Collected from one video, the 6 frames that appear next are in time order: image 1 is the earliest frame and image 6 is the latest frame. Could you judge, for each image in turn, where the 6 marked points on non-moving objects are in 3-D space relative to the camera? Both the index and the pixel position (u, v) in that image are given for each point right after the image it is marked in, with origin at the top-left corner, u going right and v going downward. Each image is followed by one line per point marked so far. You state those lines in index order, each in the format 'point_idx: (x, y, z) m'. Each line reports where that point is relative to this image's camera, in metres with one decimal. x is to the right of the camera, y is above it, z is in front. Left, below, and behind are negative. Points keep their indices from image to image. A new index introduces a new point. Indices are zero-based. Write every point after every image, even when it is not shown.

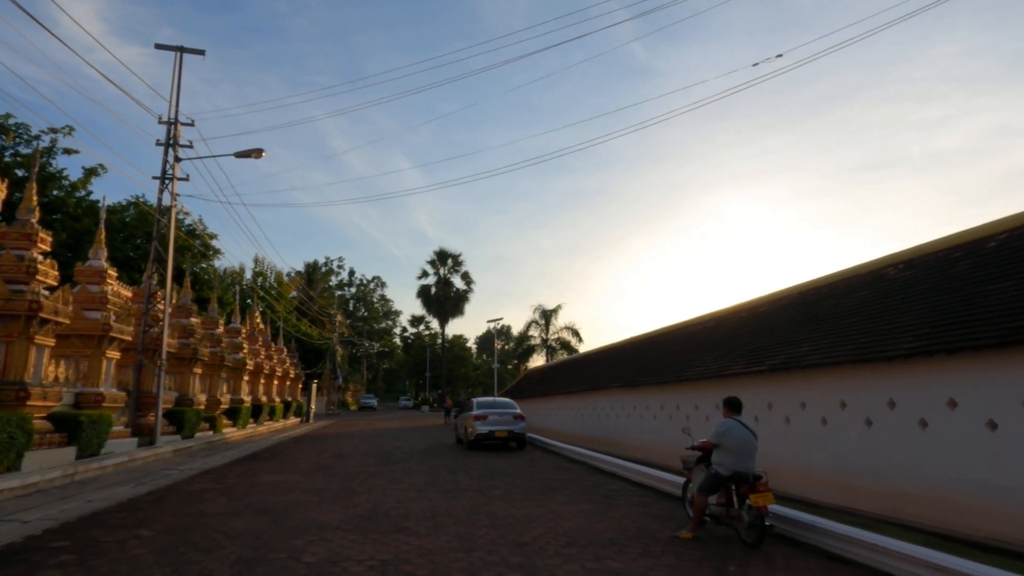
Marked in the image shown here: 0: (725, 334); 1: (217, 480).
0: (+6.1, -1.3, +19.0) m
1: (-6.2, -4.0, +13.9) m
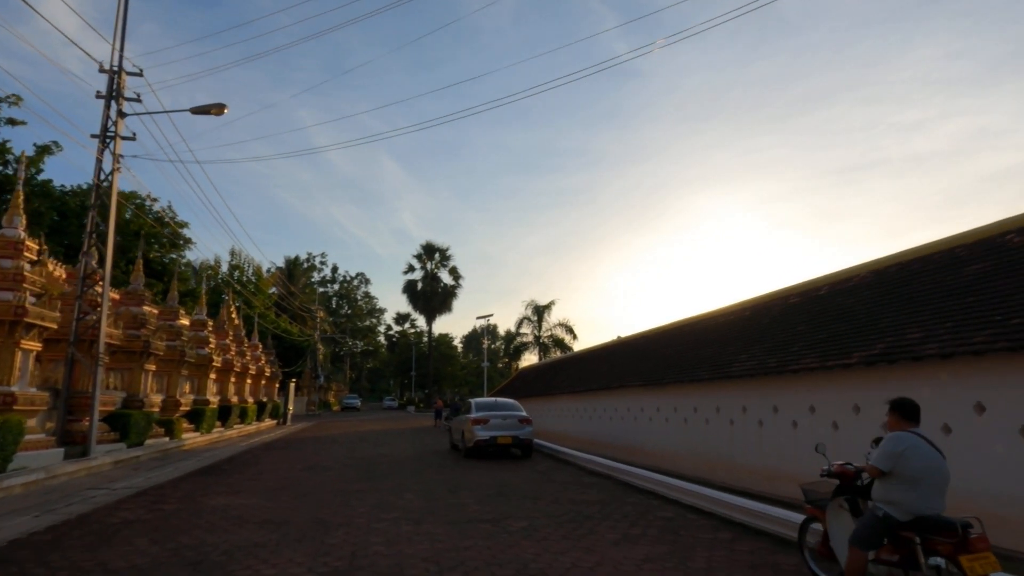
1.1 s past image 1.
0: (+6.3, -0.9, +16.2) m
1: (-5.8, -3.5, +10.8) m
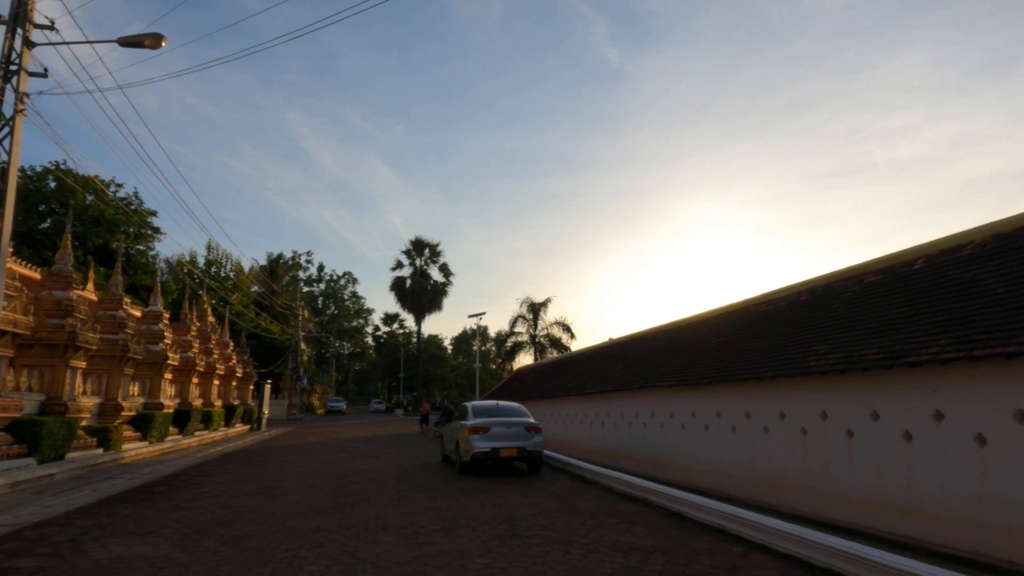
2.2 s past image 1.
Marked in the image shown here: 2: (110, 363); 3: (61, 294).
0: (+6.4, -0.4, +13.0) m
1: (-5.6, -3.0, +7.4) m
2: (-11.4, -2.1, +18.8) m
3: (-11.0, -0.1, +16.2) m
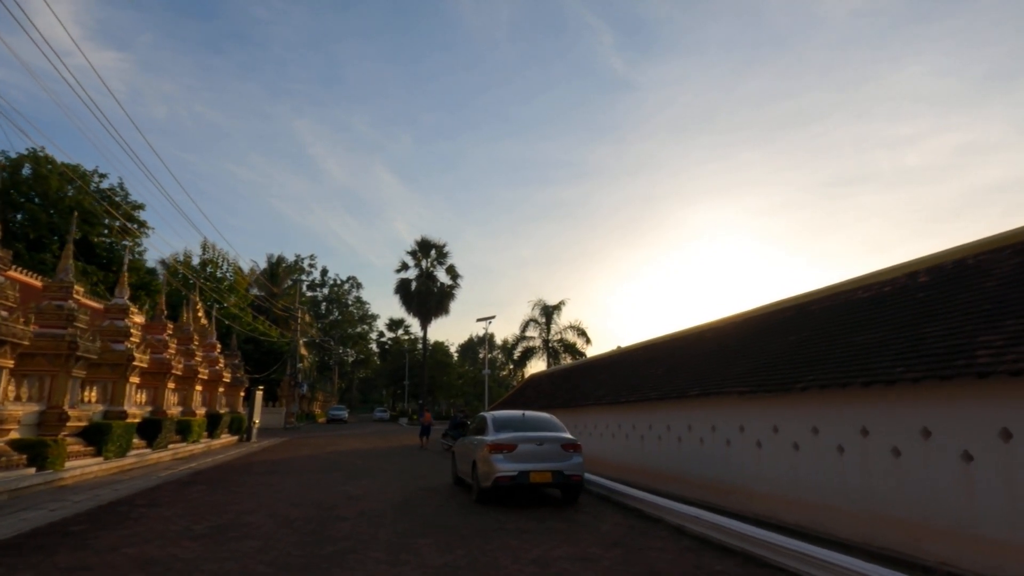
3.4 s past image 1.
0: (+7.0, 0.0, +9.7) m
1: (-5.1, -2.5, +4.1) m
2: (-10.8, -1.7, +15.5) m
3: (-10.4, +0.3, +13.0) m
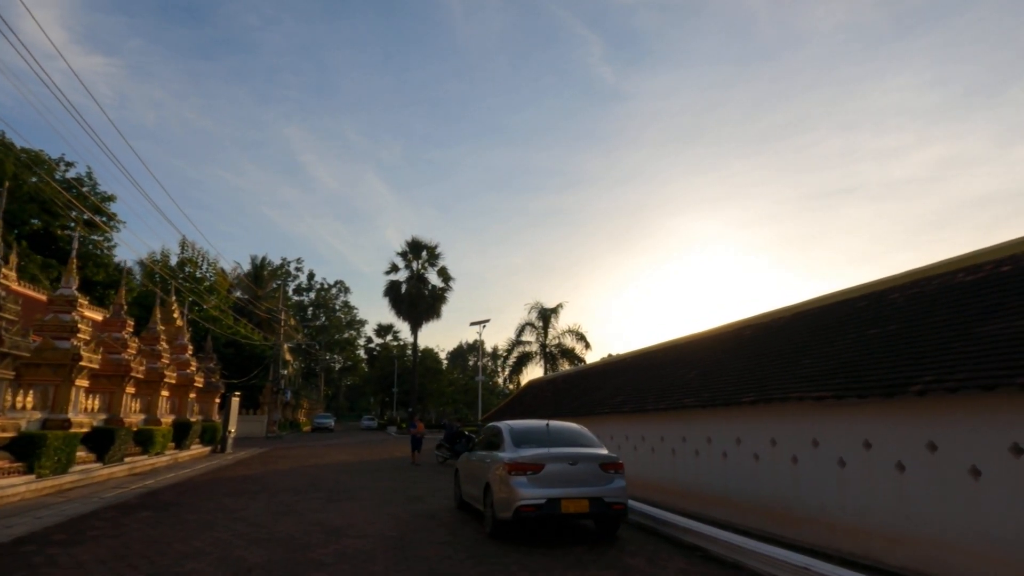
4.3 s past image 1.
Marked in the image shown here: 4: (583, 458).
0: (+7.4, +0.3, +7.2) m
1: (-4.6, -2.0, +1.5) m
2: (-10.5, -1.4, +12.8) m
3: (-10.0, +0.7, +10.2) m
4: (+1.0, -2.4, +9.6) m
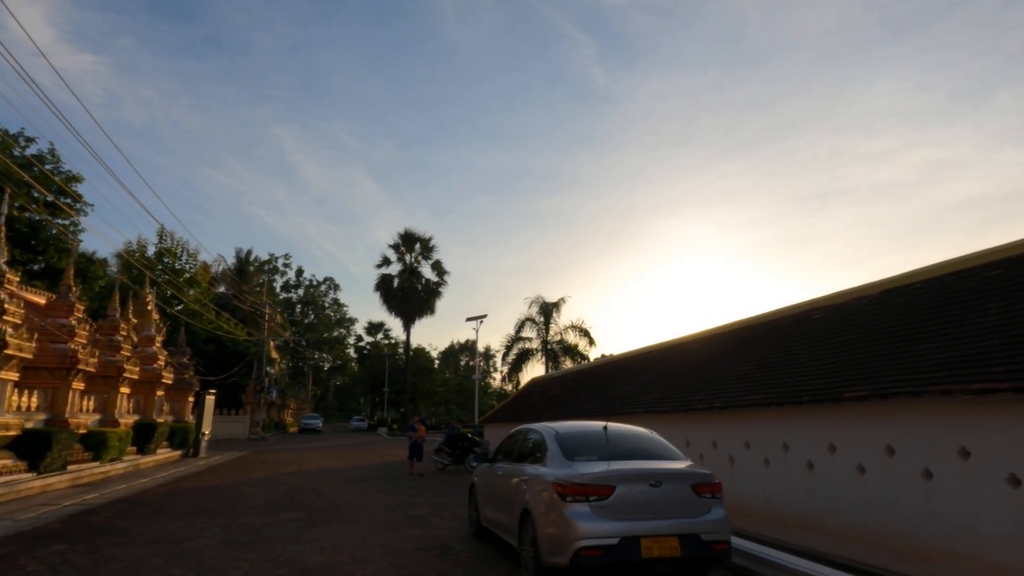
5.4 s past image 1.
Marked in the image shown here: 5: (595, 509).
0: (+8.0, +0.9, +4.4) m
1: (-3.9, -1.4, -1.5) m
2: (-10.0, -0.8, +9.7) m
3: (-9.5, +1.3, +7.2) m
4: (+1.5, -1.9, +6.7) m
5: (+0.8, -2.1, +6.4) m
